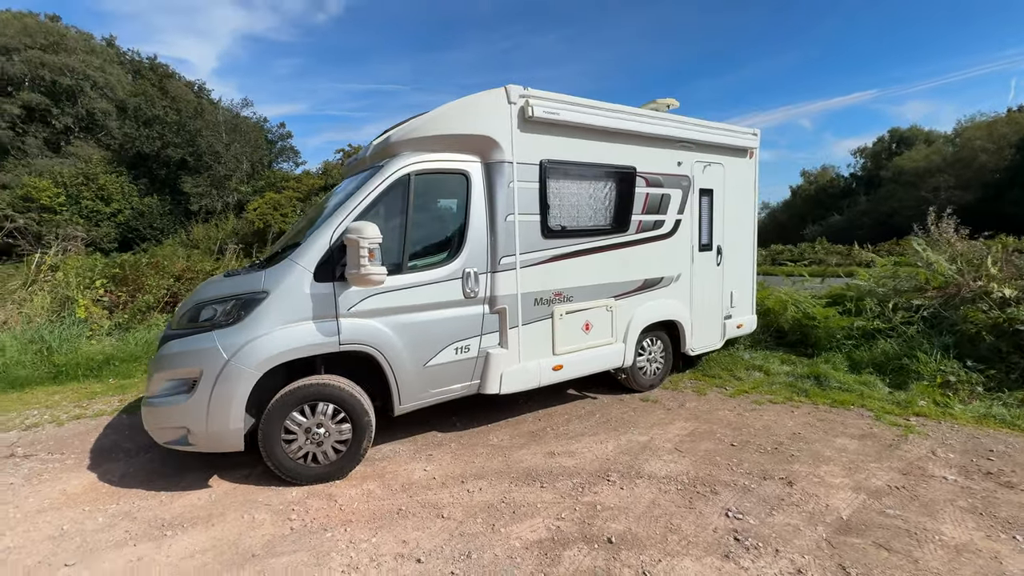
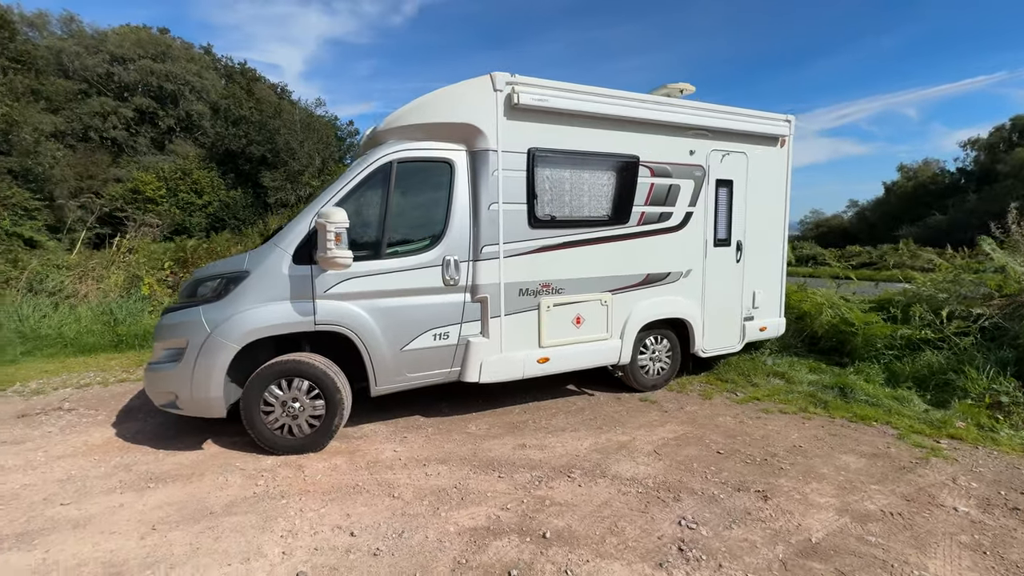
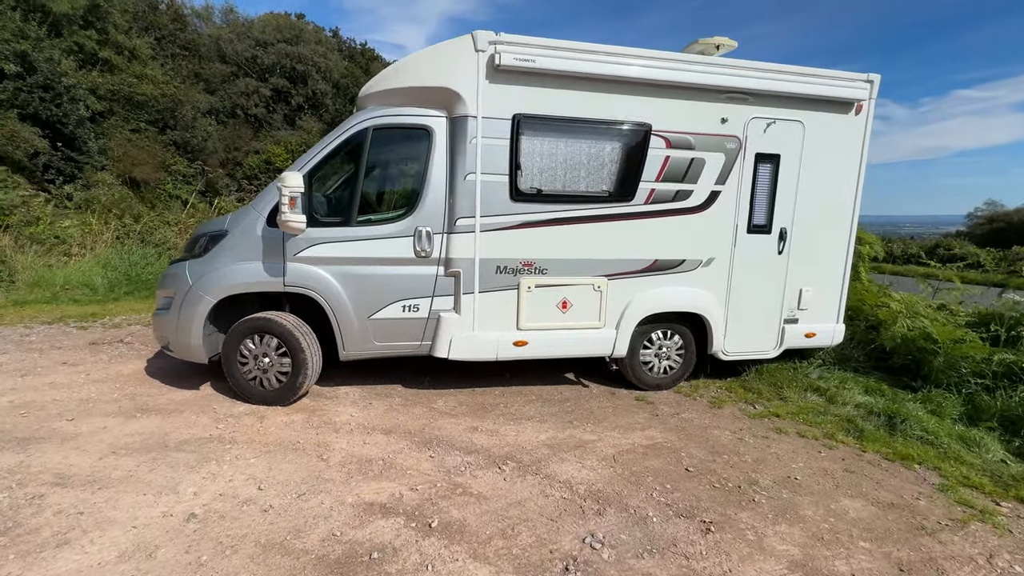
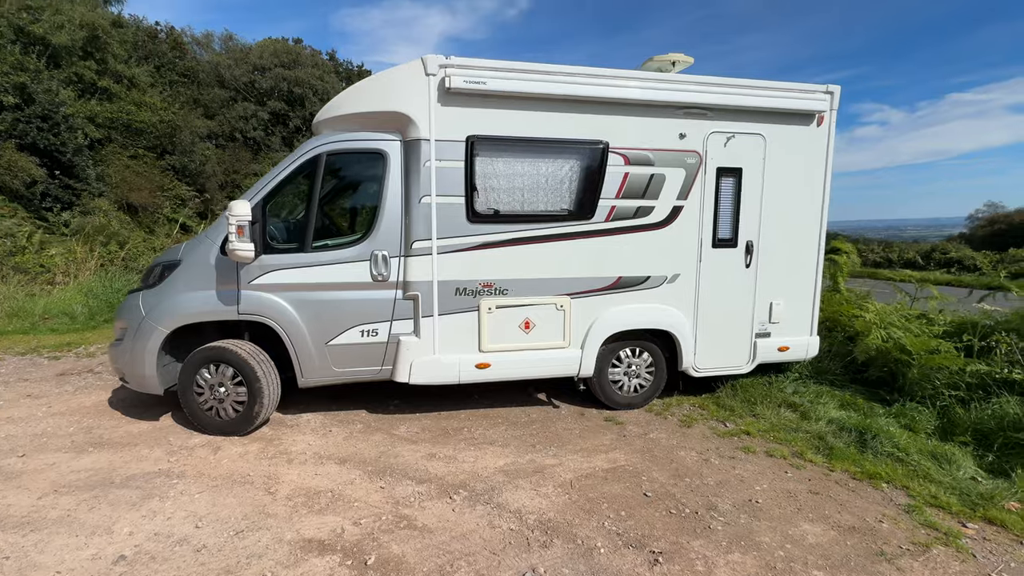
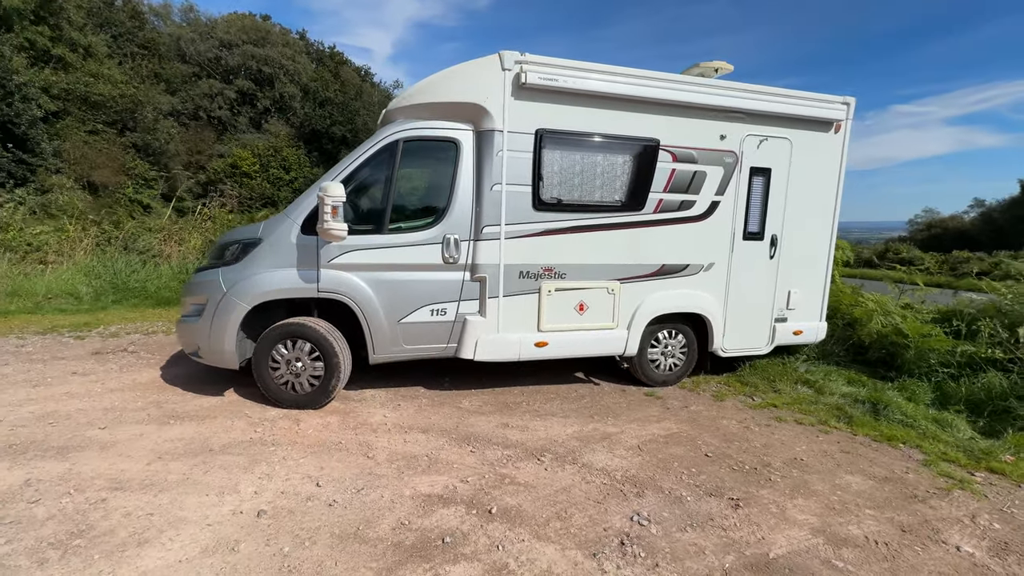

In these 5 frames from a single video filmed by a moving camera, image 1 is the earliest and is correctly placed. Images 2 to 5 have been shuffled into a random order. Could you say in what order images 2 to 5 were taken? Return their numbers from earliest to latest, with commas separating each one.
2, 5, 3, 4
